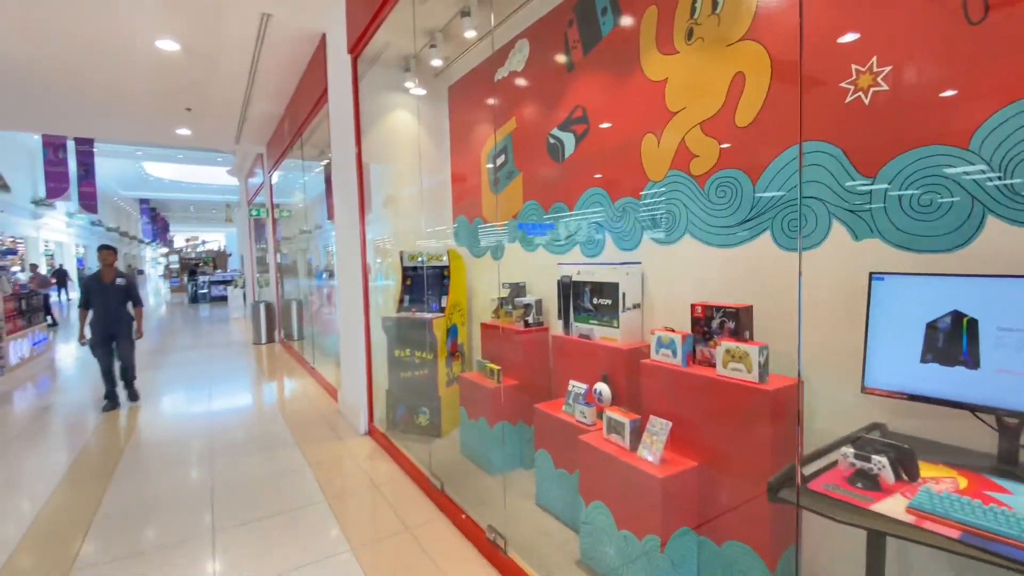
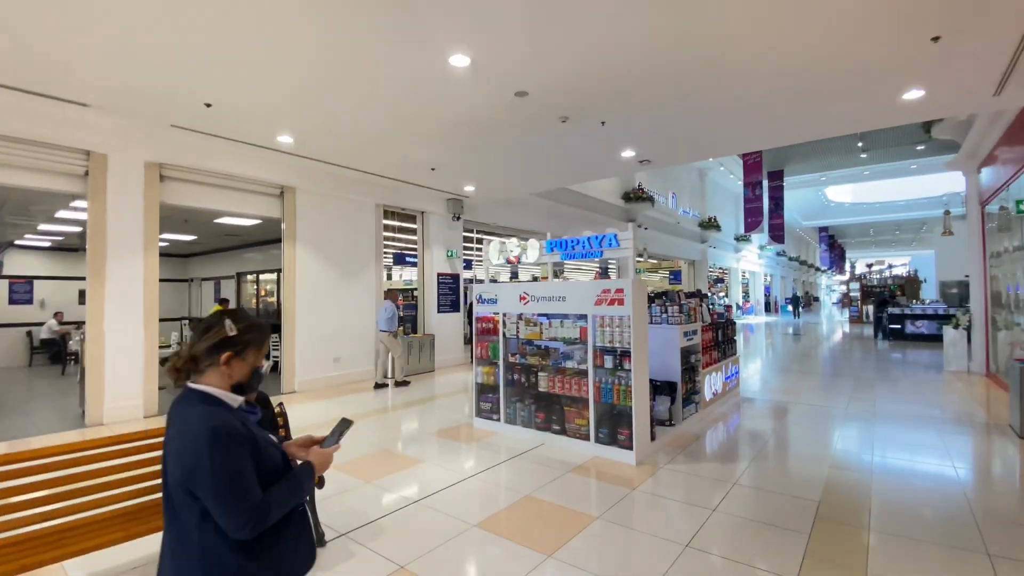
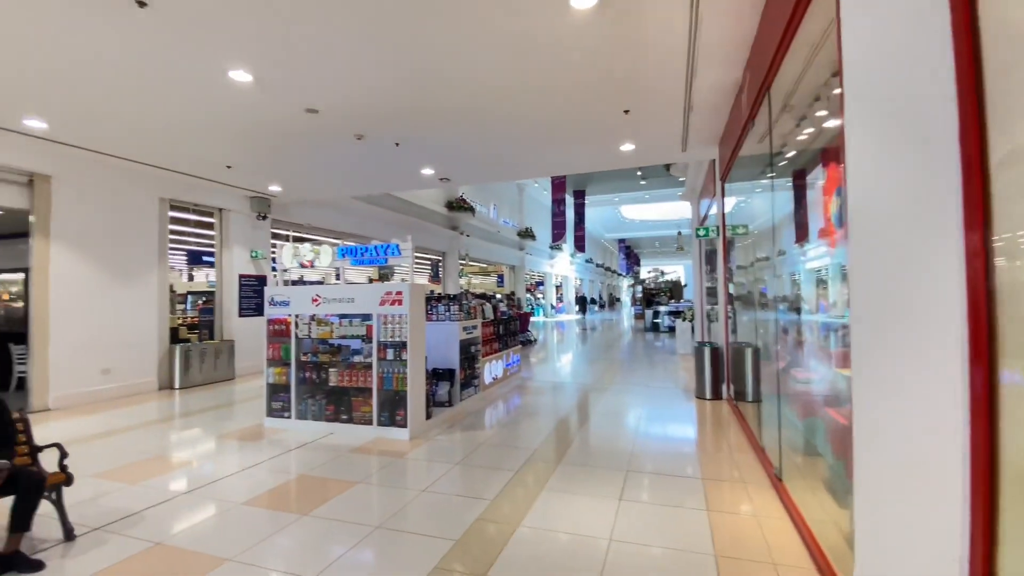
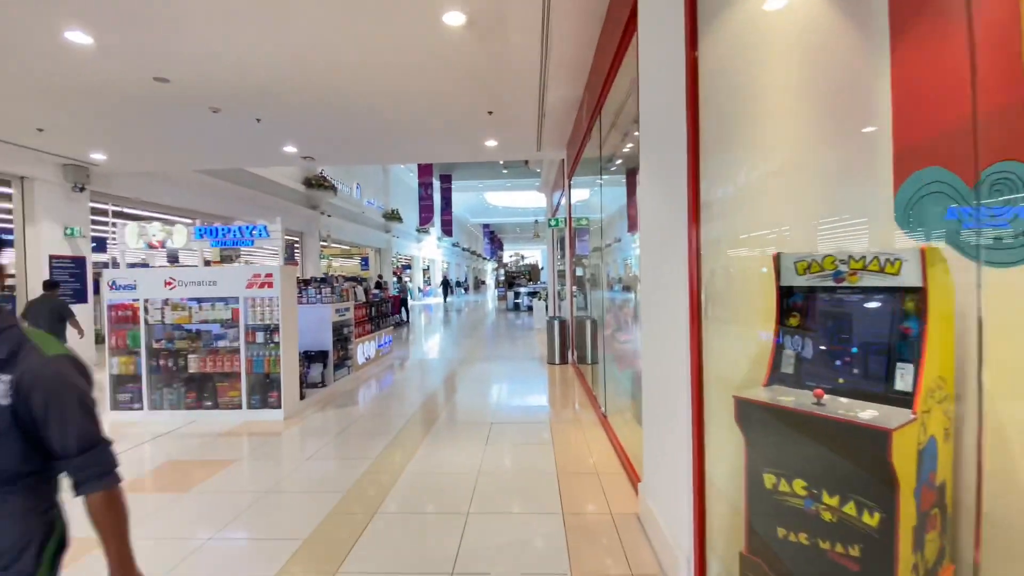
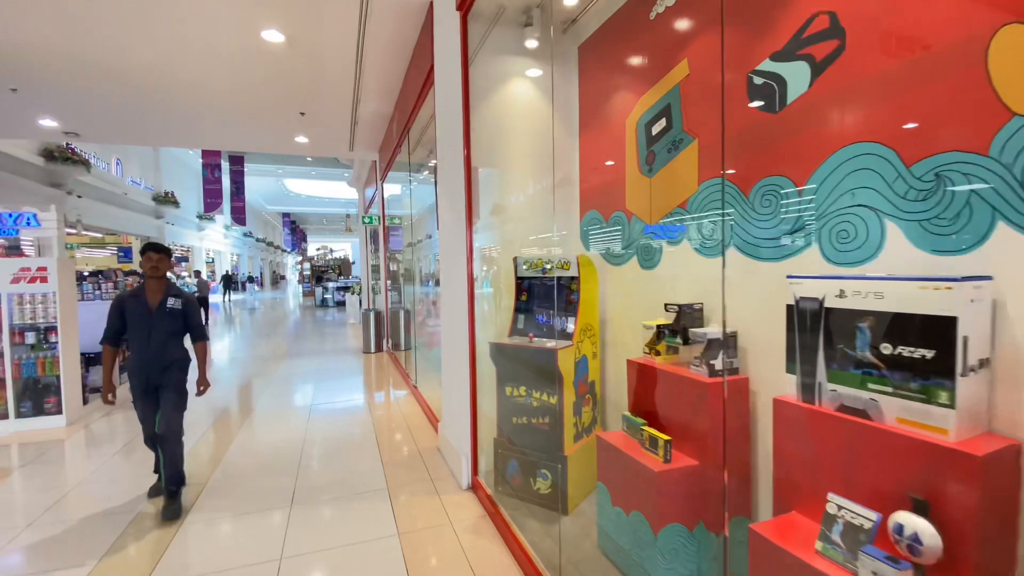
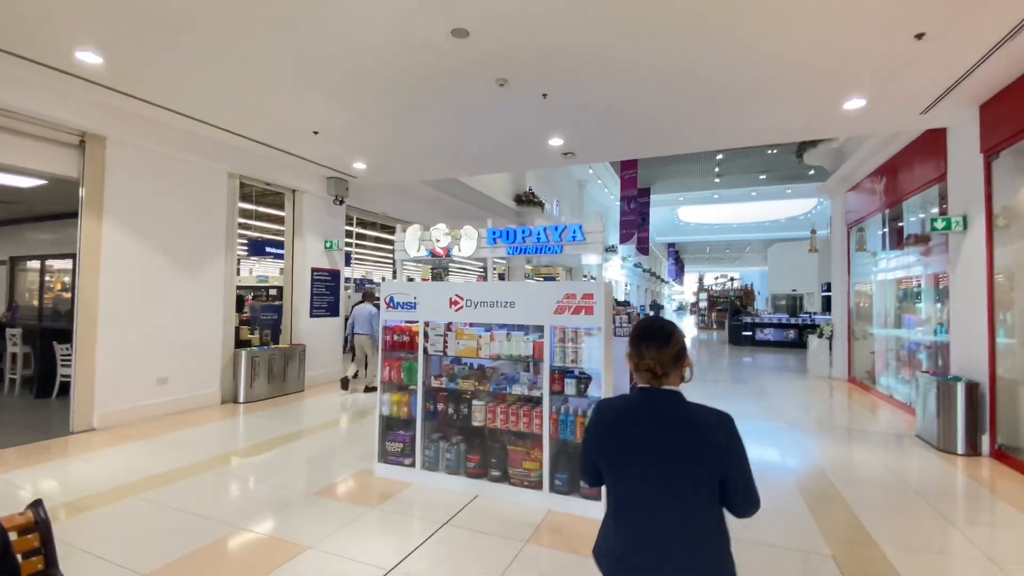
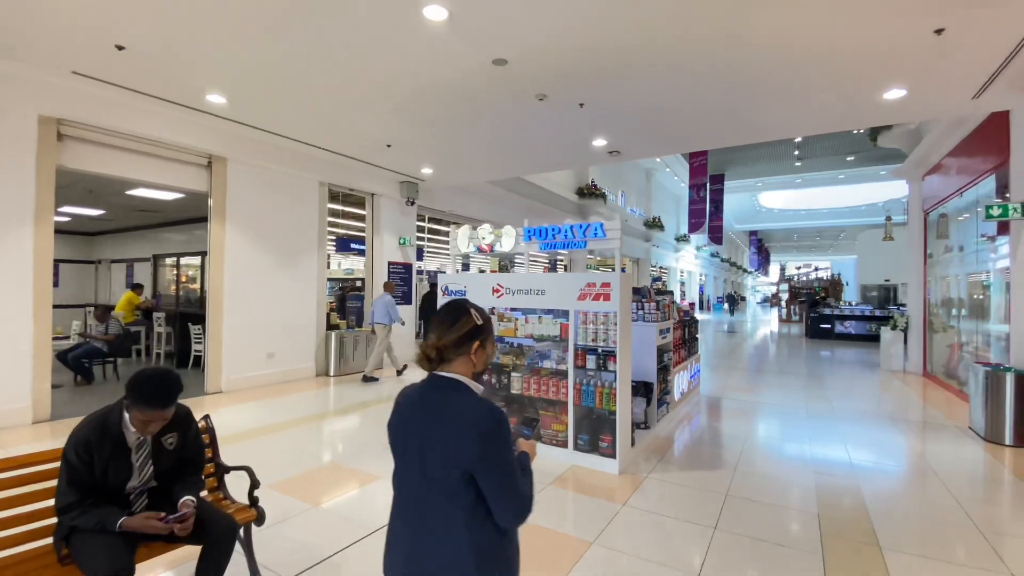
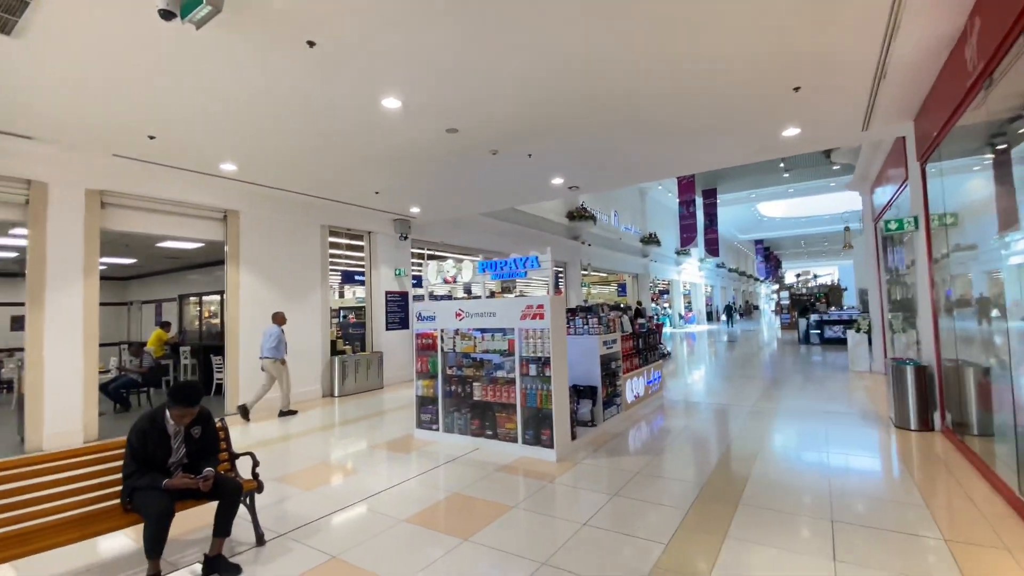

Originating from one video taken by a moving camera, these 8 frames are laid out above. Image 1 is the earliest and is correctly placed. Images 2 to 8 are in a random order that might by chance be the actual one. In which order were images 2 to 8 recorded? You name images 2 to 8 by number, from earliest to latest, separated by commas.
5, 4, 3, 8, 2, 7, 6
